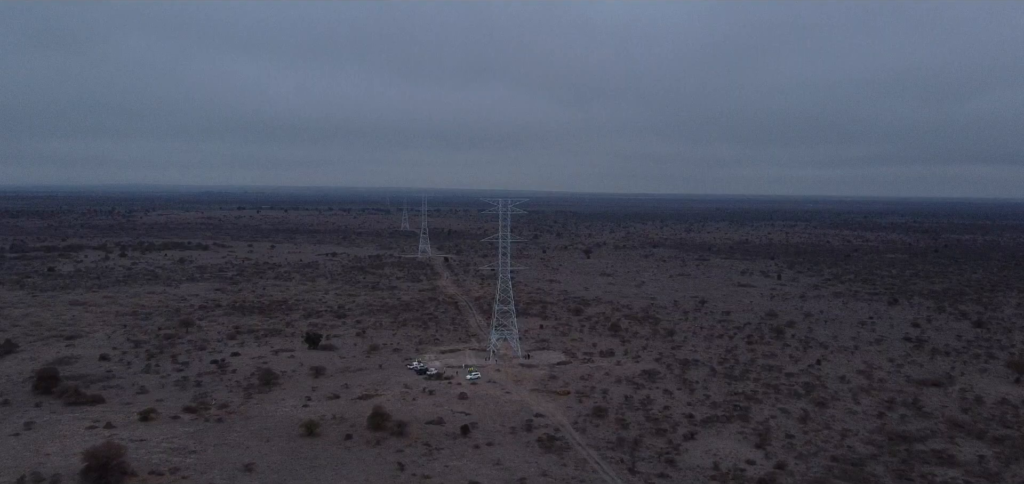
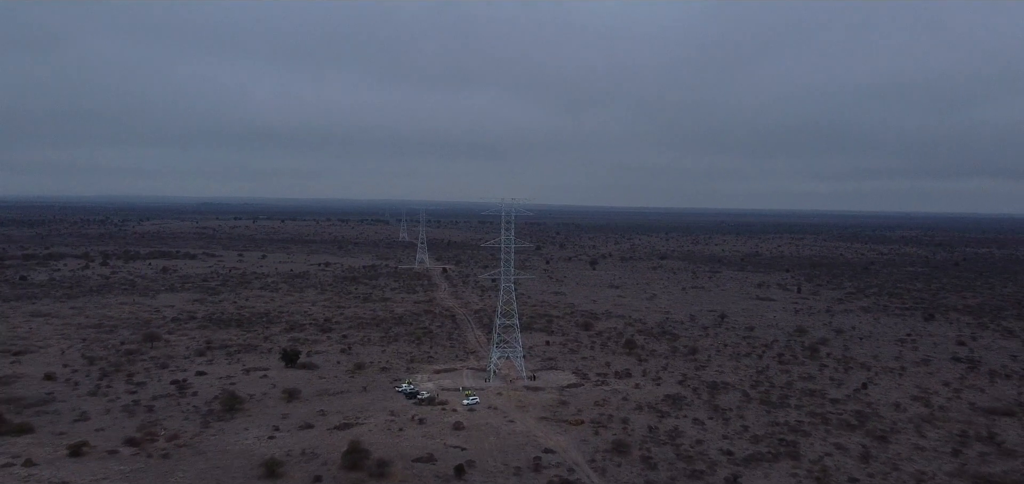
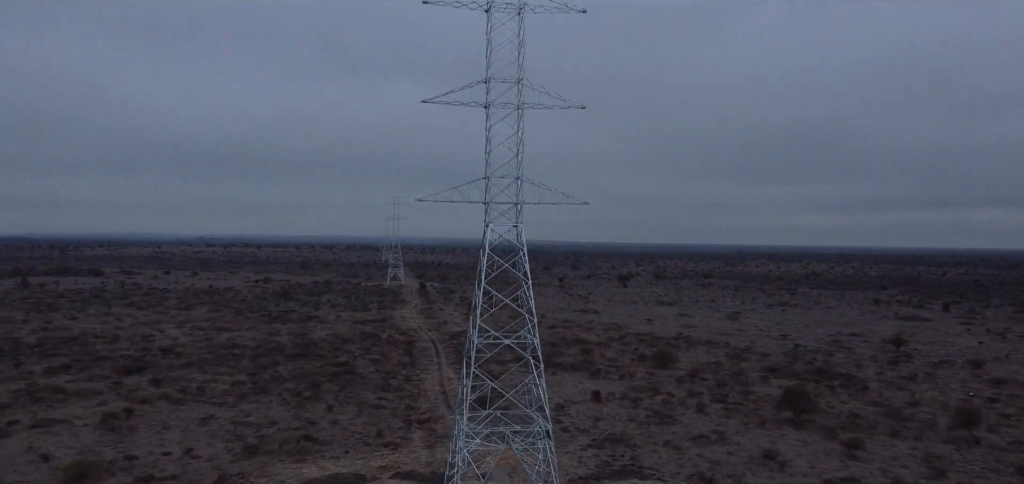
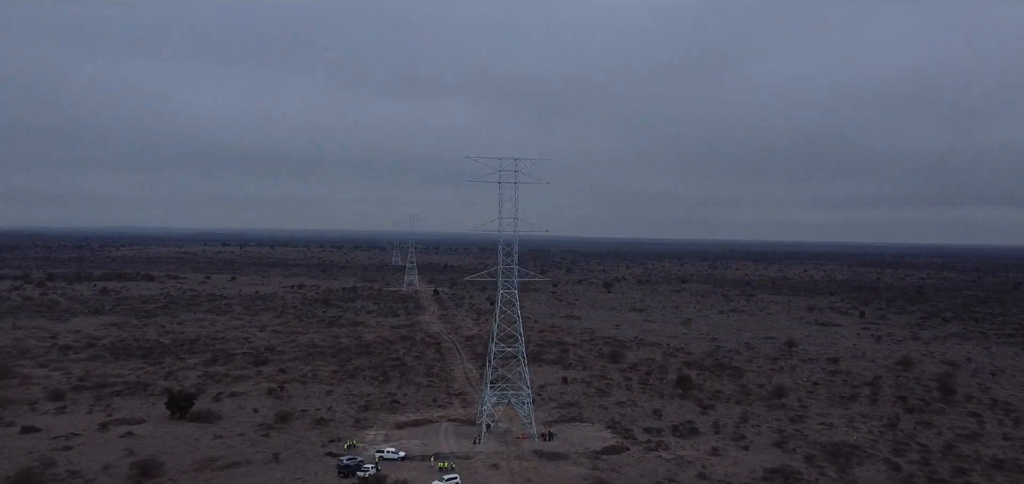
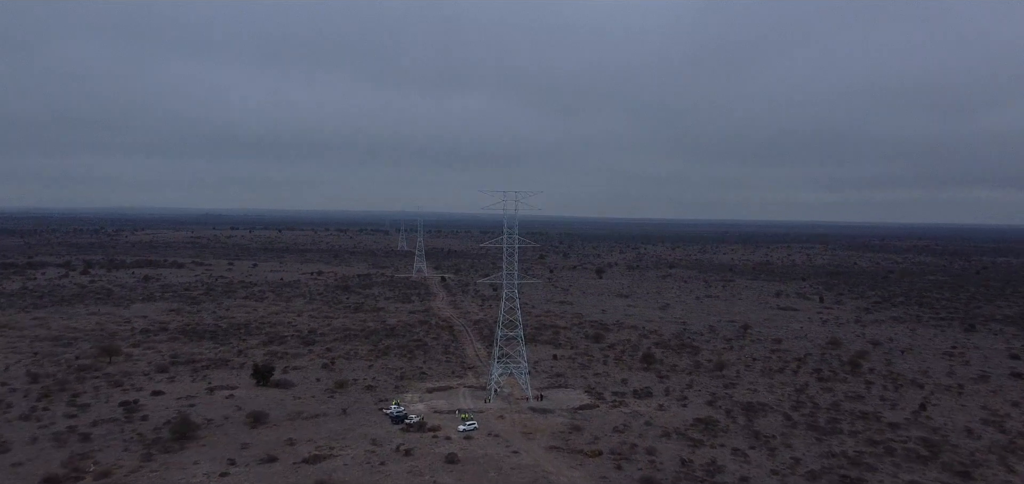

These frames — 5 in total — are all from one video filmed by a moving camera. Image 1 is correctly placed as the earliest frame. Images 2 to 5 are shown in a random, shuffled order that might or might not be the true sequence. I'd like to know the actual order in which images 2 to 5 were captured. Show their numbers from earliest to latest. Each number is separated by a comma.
2, 5, 4, 3
